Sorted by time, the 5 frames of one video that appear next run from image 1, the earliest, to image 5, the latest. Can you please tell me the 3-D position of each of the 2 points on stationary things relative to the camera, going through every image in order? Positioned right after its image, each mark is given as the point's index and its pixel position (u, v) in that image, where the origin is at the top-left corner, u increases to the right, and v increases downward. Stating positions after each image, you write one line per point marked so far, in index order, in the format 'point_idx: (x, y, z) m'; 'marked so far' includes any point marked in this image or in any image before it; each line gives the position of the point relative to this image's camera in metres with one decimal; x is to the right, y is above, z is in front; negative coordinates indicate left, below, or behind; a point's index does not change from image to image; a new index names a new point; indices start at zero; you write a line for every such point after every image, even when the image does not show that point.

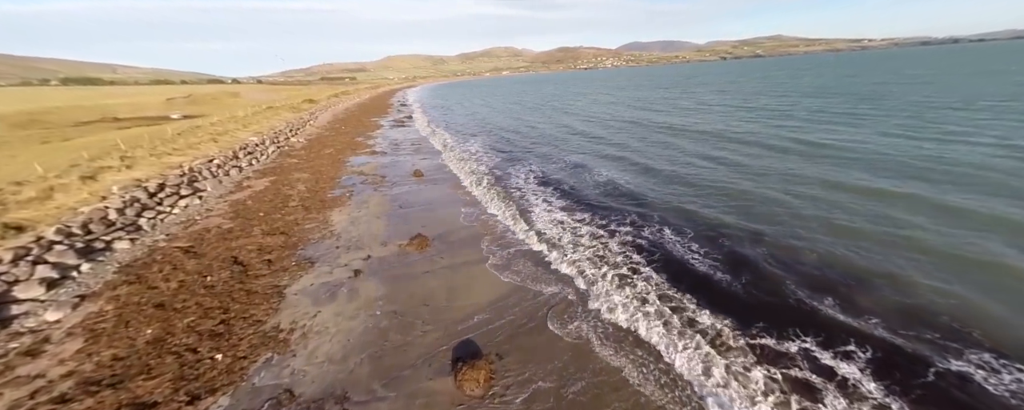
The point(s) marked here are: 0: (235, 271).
0: (-8.7, -2.1, +10.7) m
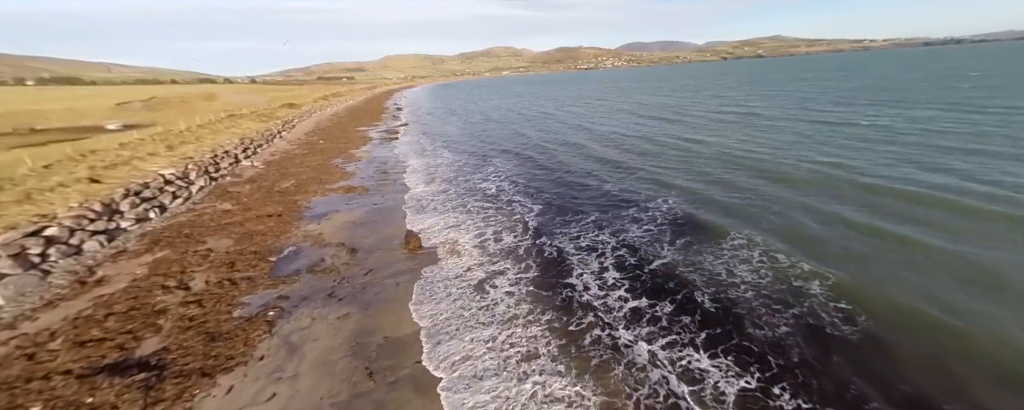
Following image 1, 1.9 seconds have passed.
0: (-6.4, -5.6, +1.7) m
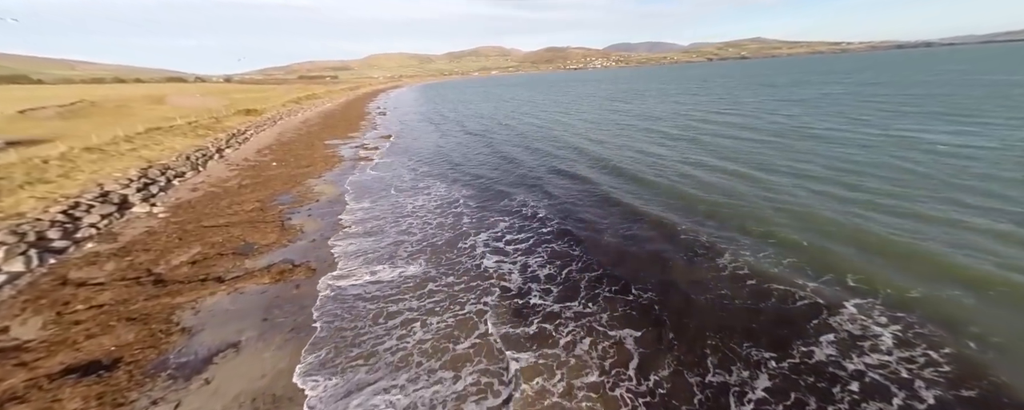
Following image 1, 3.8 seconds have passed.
0: (-4.3, -8.9, -6.4) m
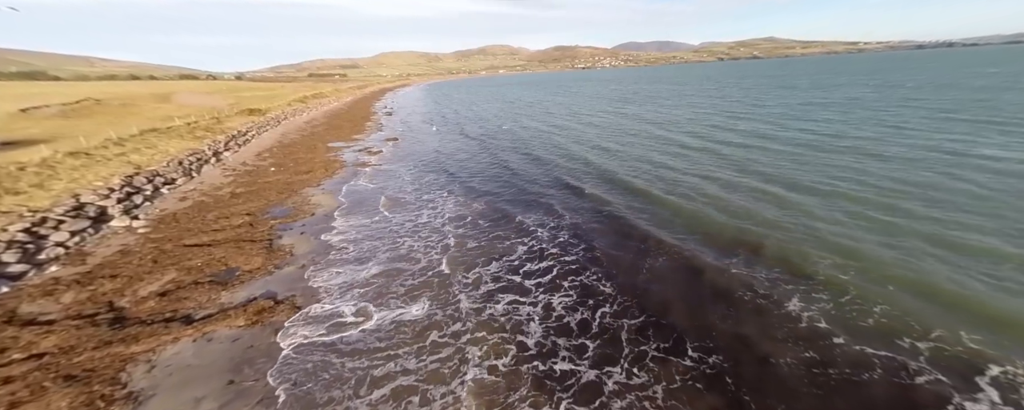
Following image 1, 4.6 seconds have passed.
0: (-4.1, -9.7, -8.3) m
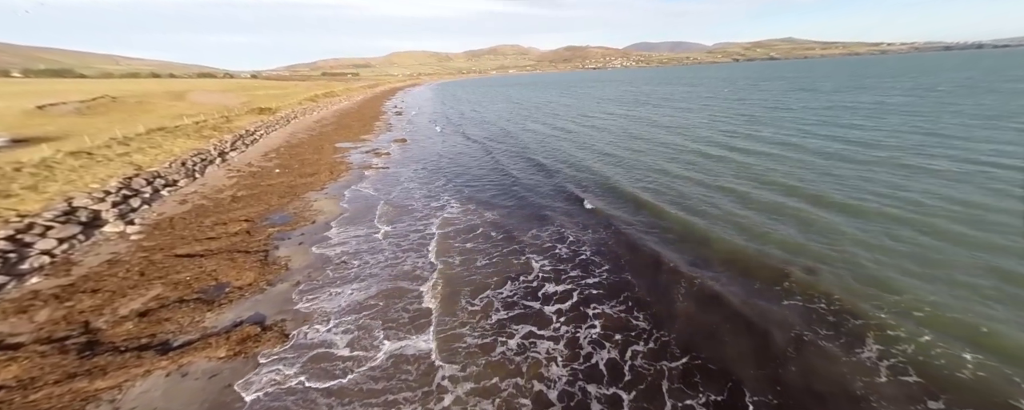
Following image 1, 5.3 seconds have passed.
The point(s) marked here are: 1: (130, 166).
0: (-4.3, -10.2, -9.5) m
1: (-22.2, +2.2, +19.9) m
